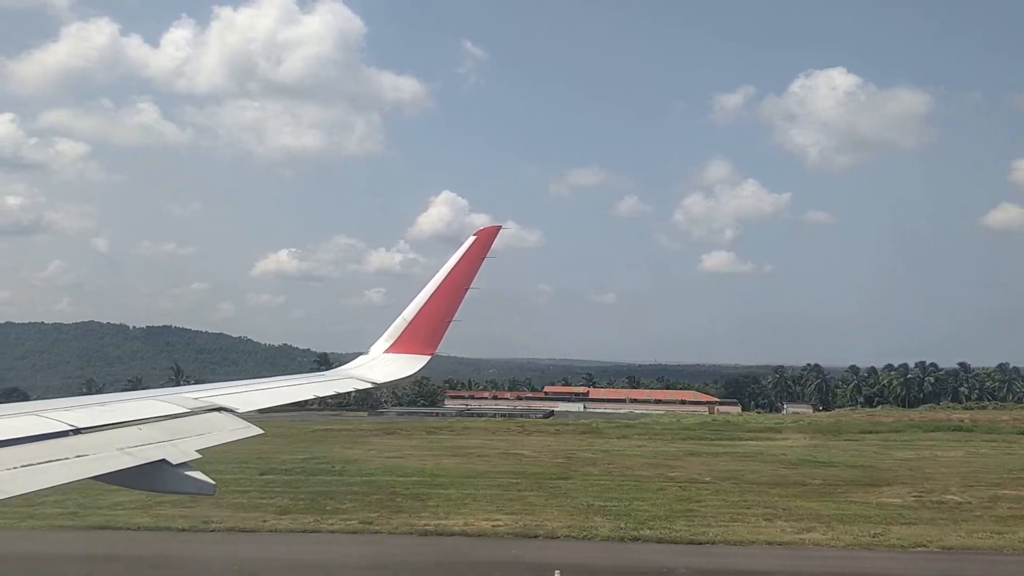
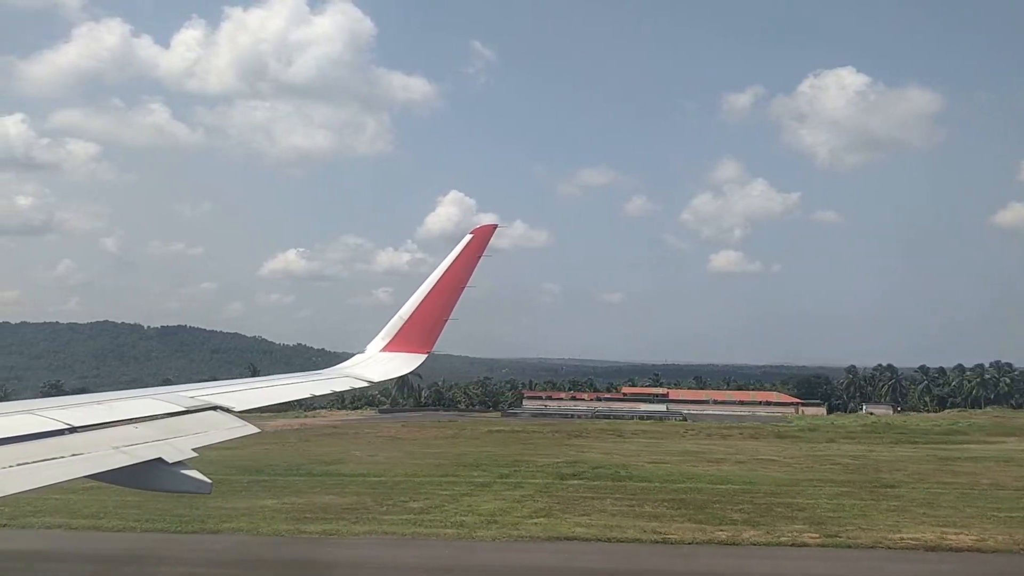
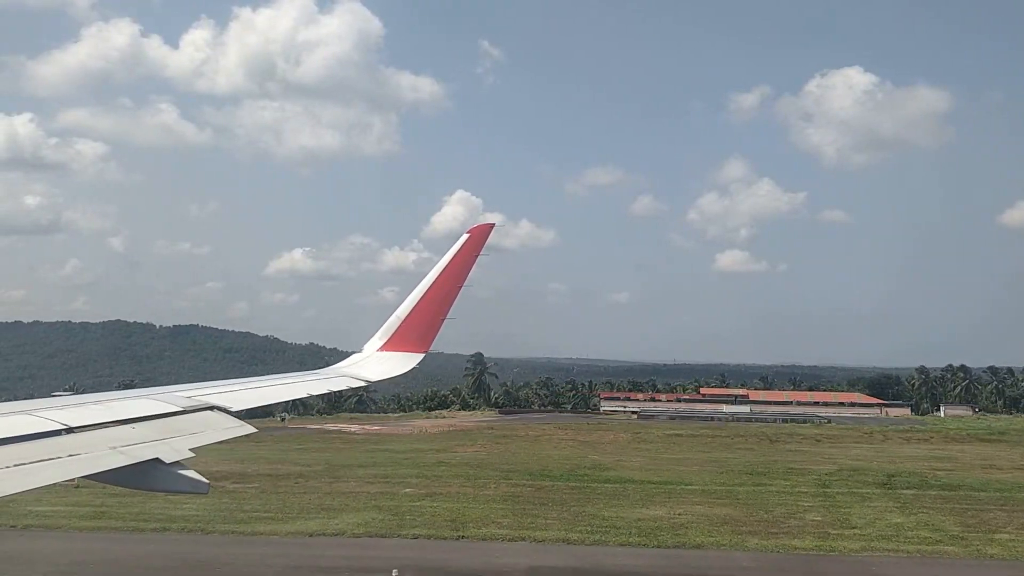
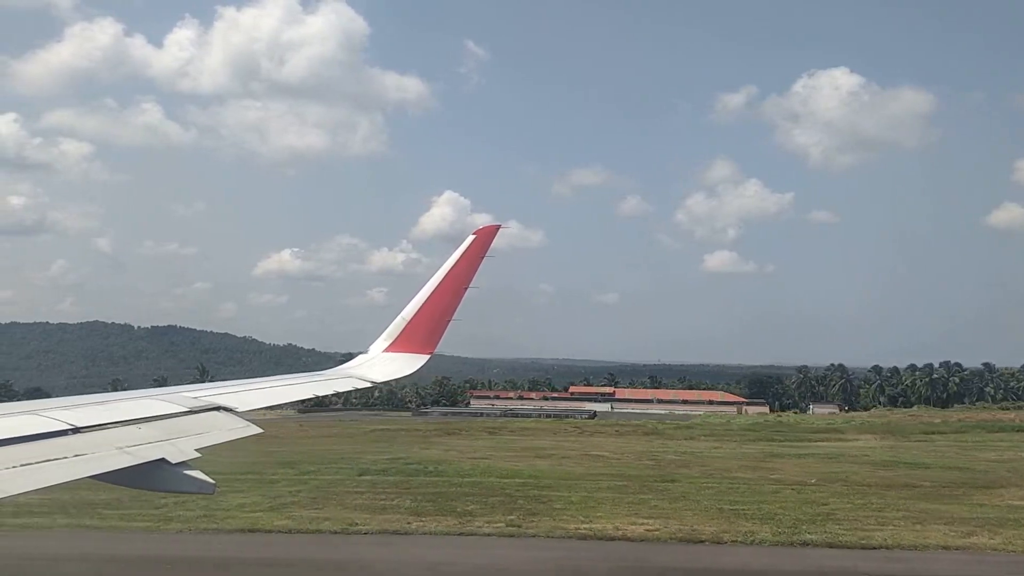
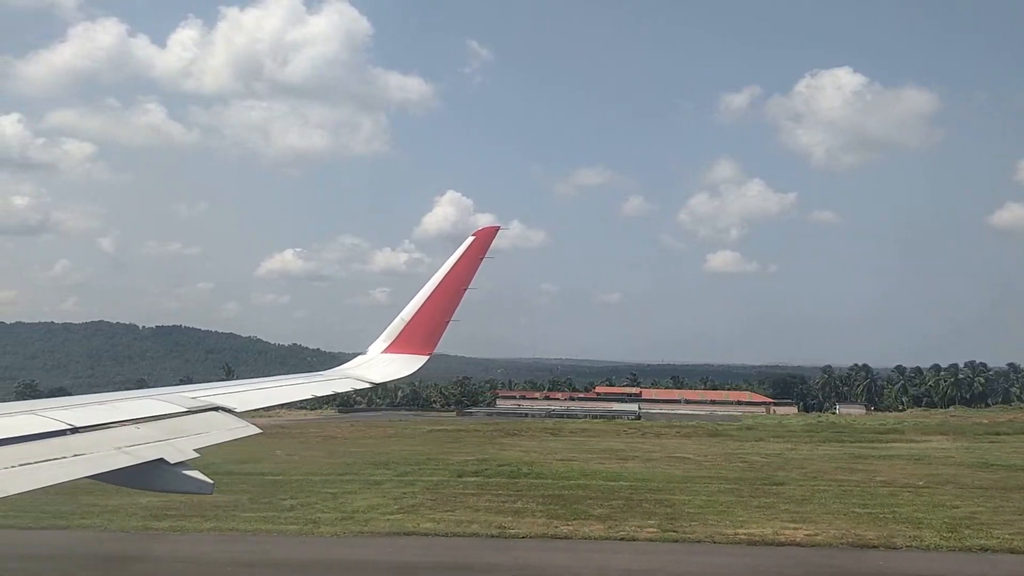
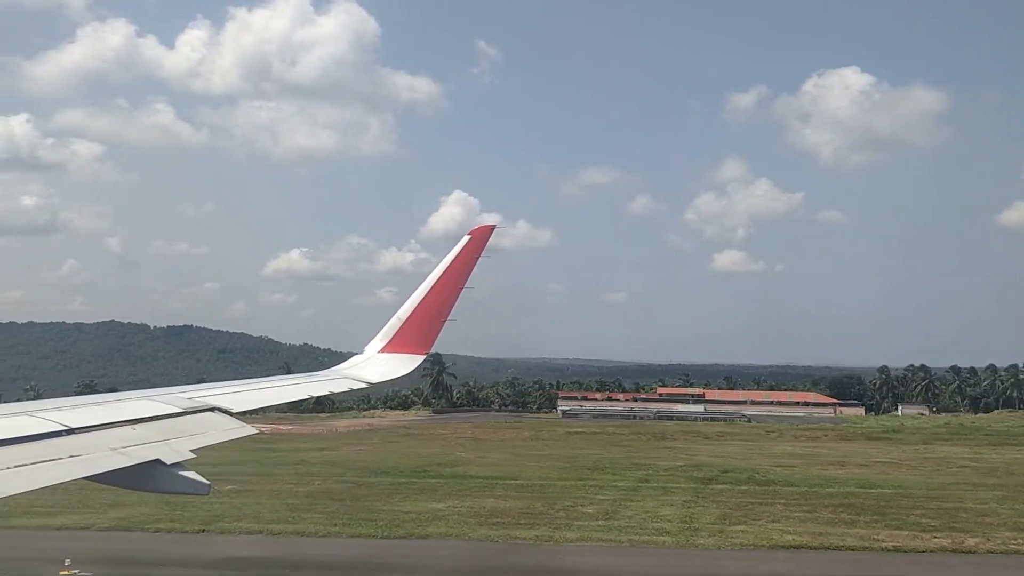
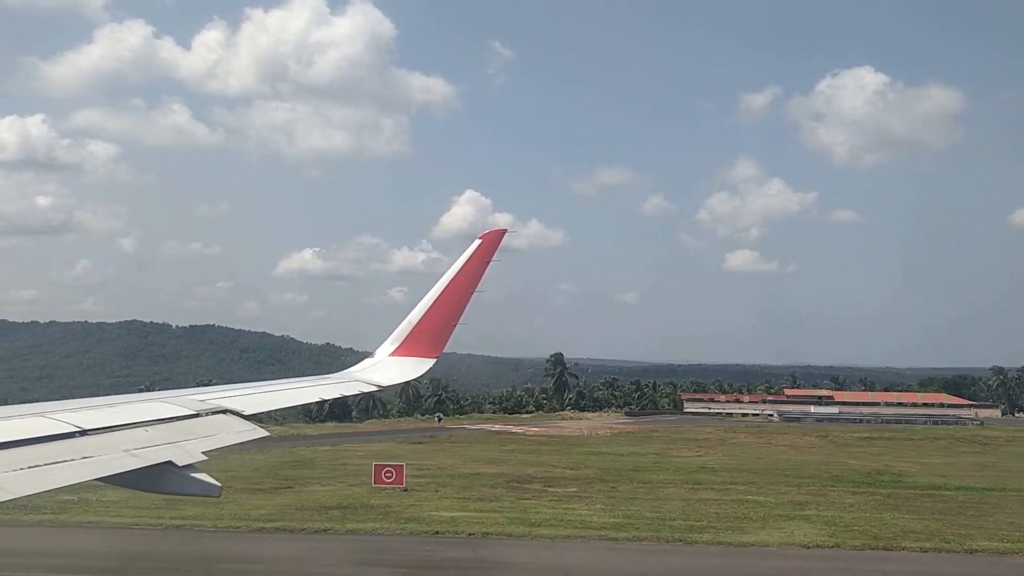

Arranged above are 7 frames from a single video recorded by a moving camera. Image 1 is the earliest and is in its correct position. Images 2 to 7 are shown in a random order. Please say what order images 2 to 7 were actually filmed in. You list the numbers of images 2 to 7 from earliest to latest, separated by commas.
4, 5, 2, 6, 3, 7
